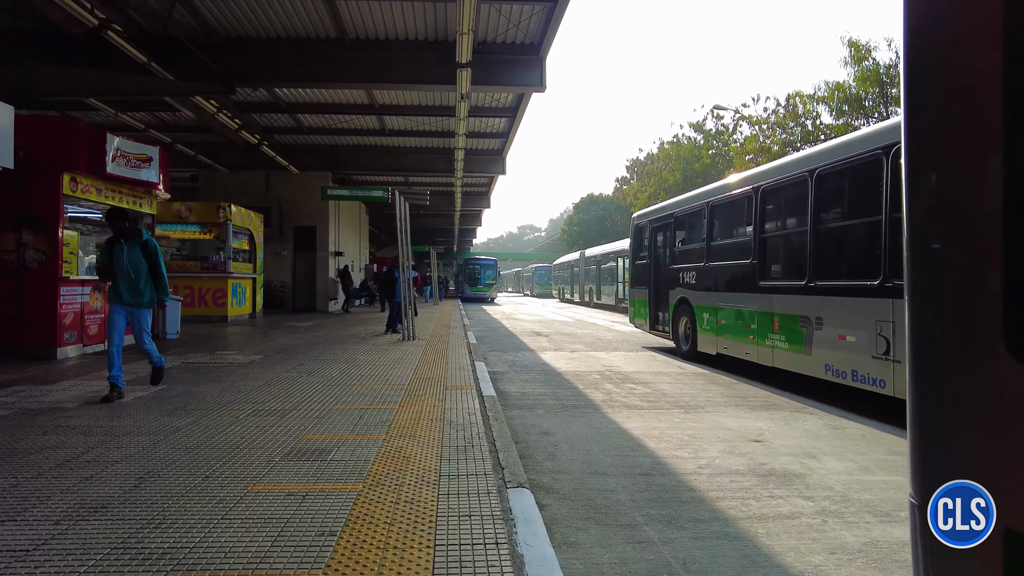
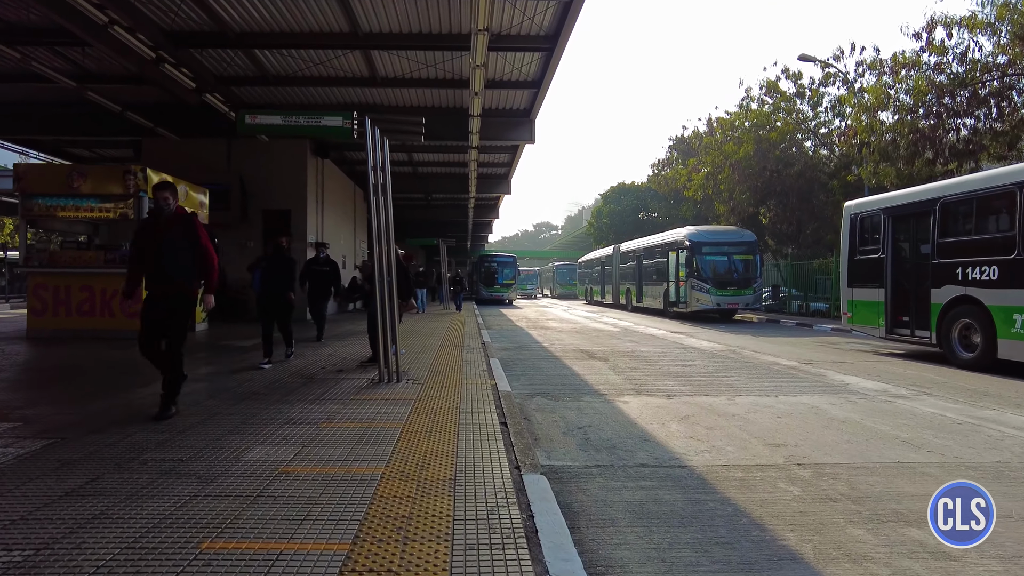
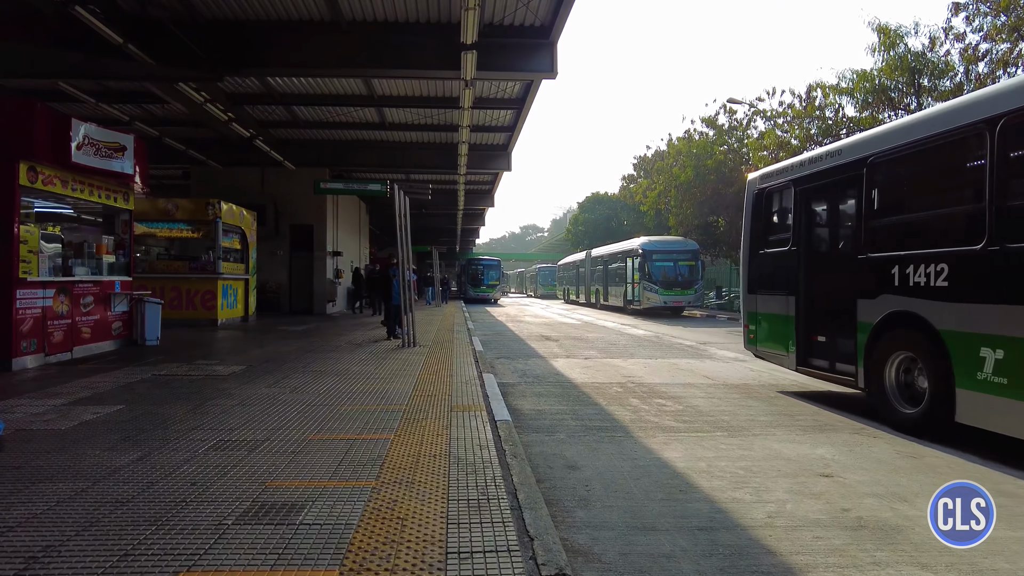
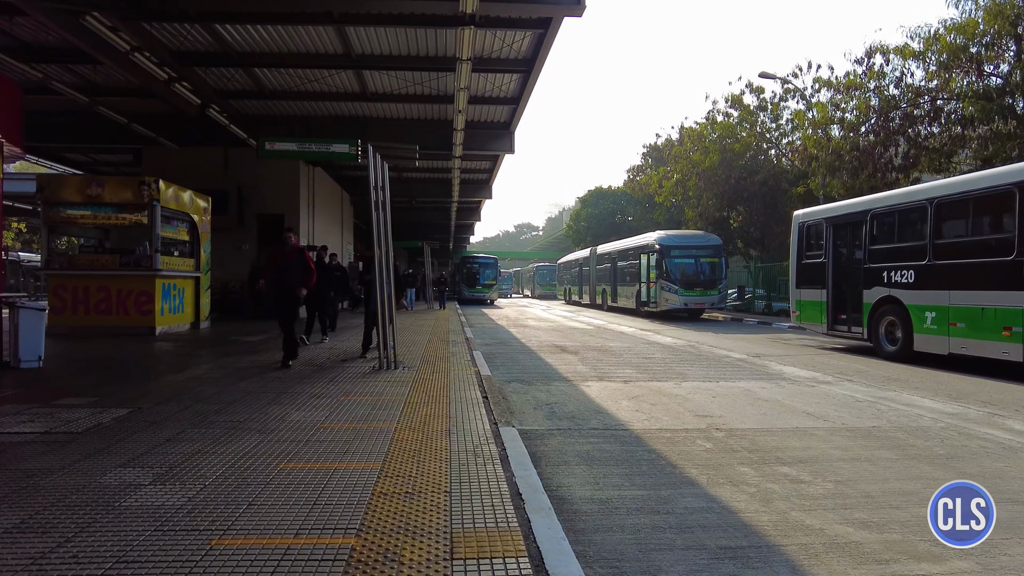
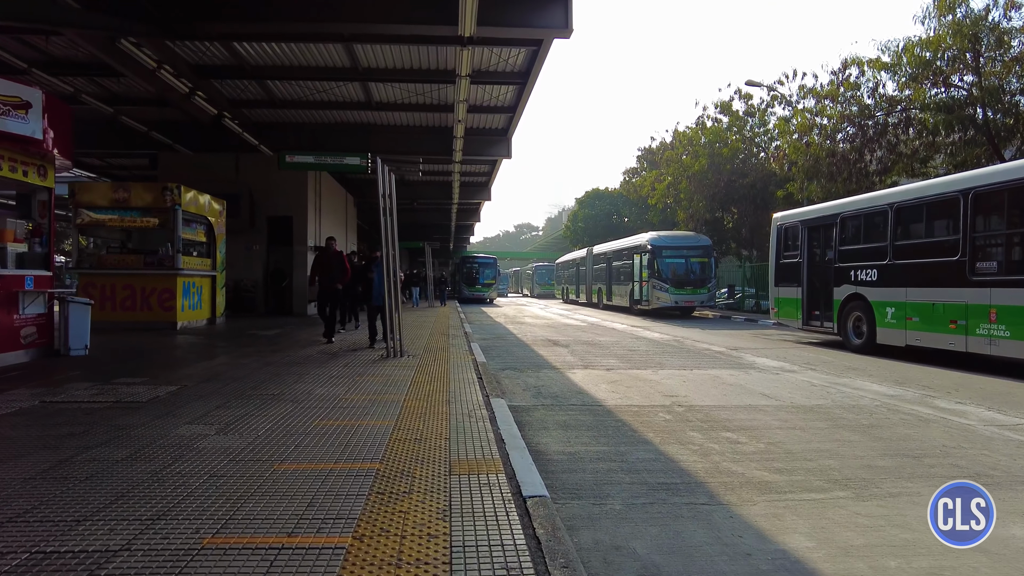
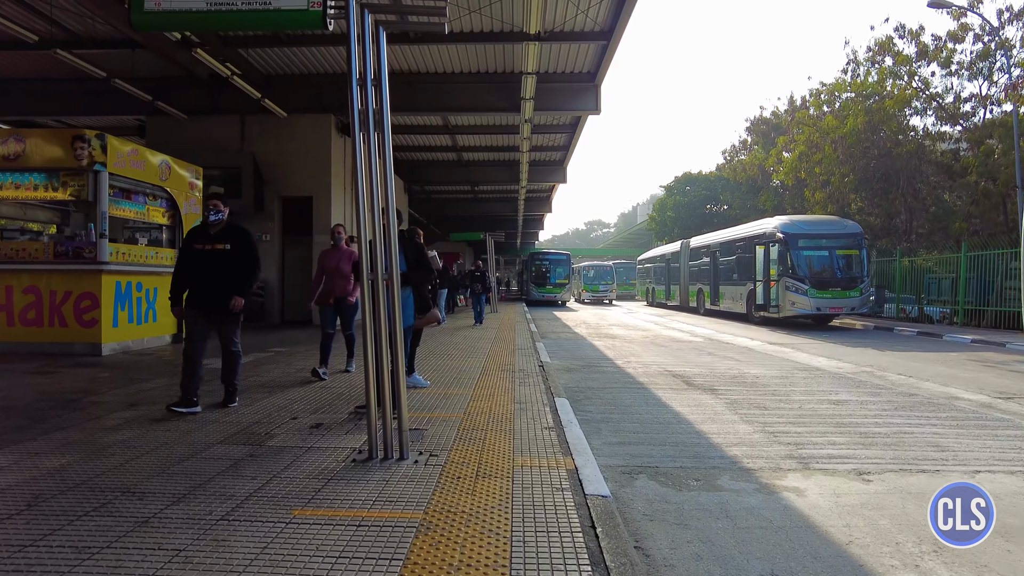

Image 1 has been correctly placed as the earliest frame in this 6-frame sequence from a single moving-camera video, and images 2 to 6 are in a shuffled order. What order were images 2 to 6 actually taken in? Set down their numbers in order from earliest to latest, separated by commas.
3, 5, 4, 2, 6
